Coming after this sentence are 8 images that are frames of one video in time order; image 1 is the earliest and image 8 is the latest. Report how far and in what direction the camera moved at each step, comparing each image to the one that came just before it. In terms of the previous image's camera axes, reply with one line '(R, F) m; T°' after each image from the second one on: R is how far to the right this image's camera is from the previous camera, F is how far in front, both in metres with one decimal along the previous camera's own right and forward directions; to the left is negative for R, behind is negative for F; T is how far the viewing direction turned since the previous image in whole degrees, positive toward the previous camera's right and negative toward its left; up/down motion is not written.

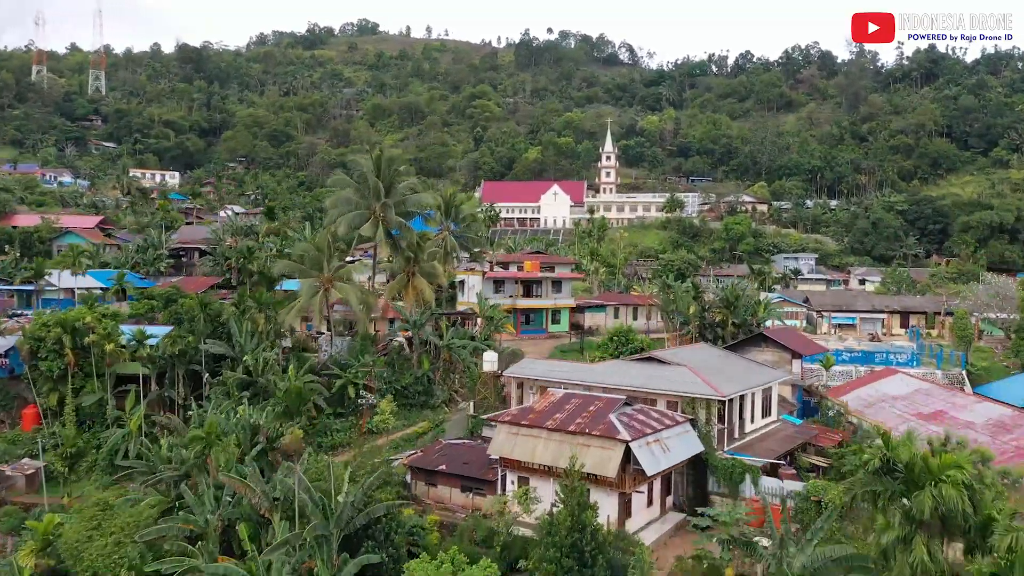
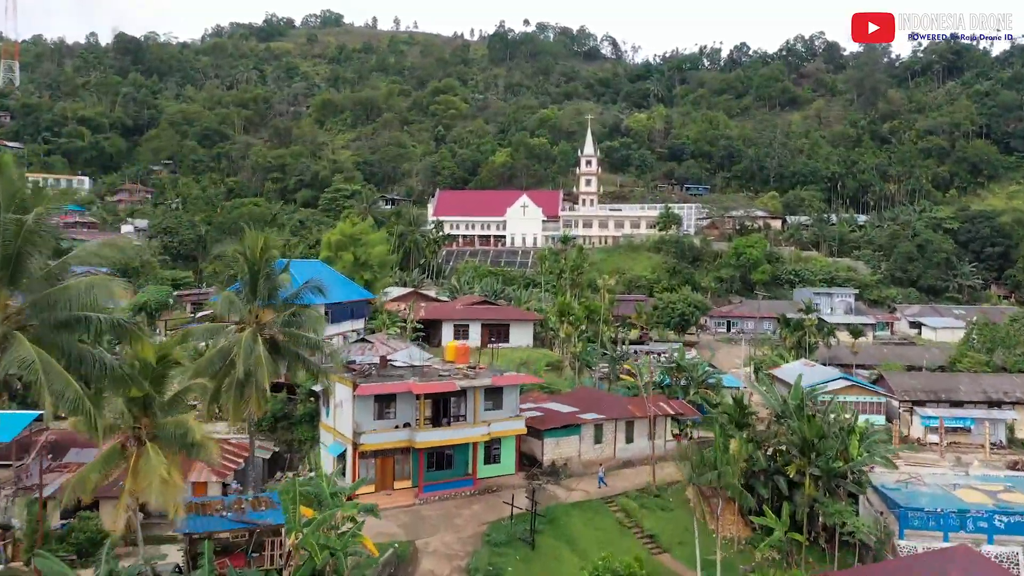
(+1.7, +15.2) m; +1°
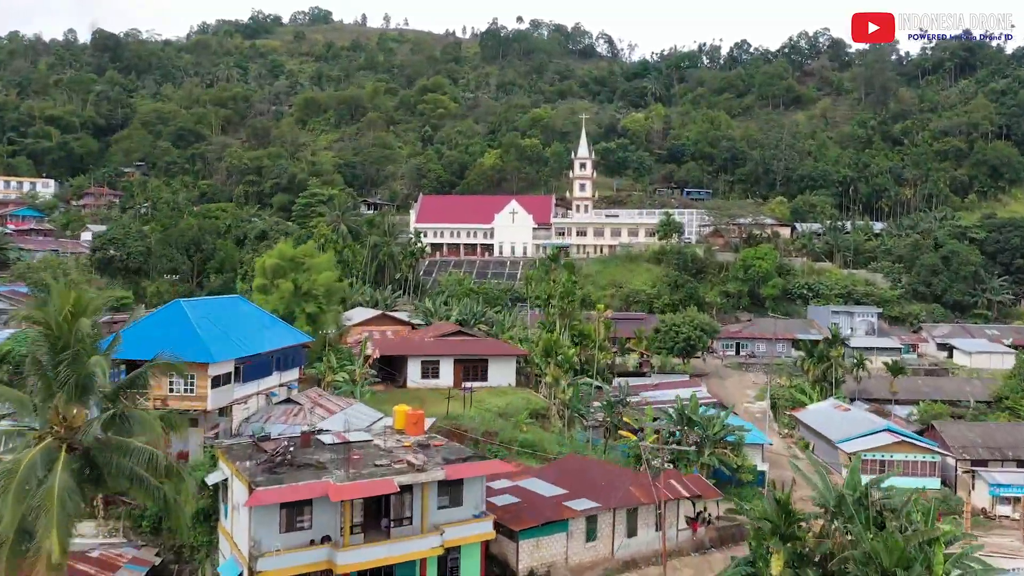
(+0.5, +5.2) m; 0°
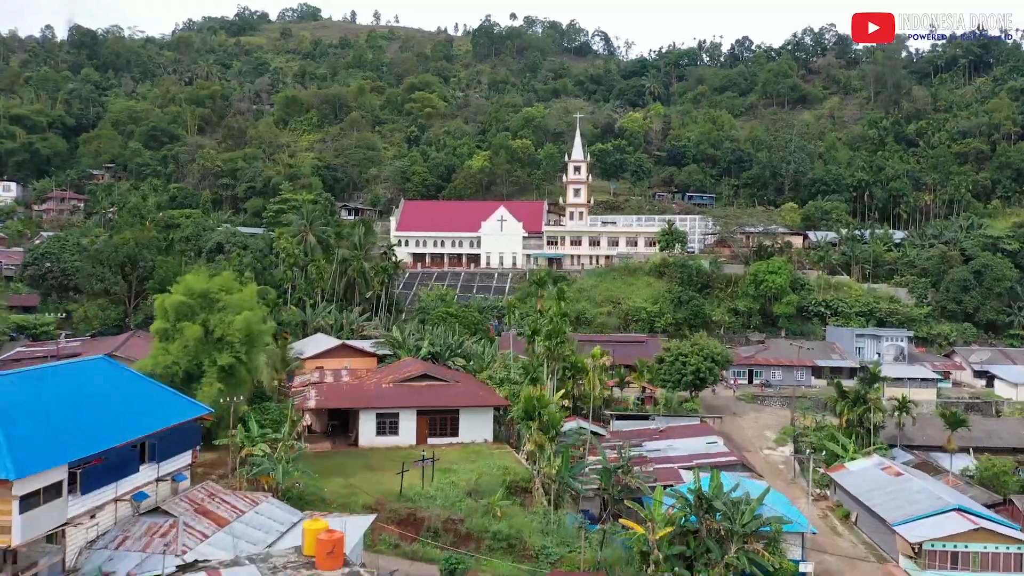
(+0.5, +5.2) m; 0°
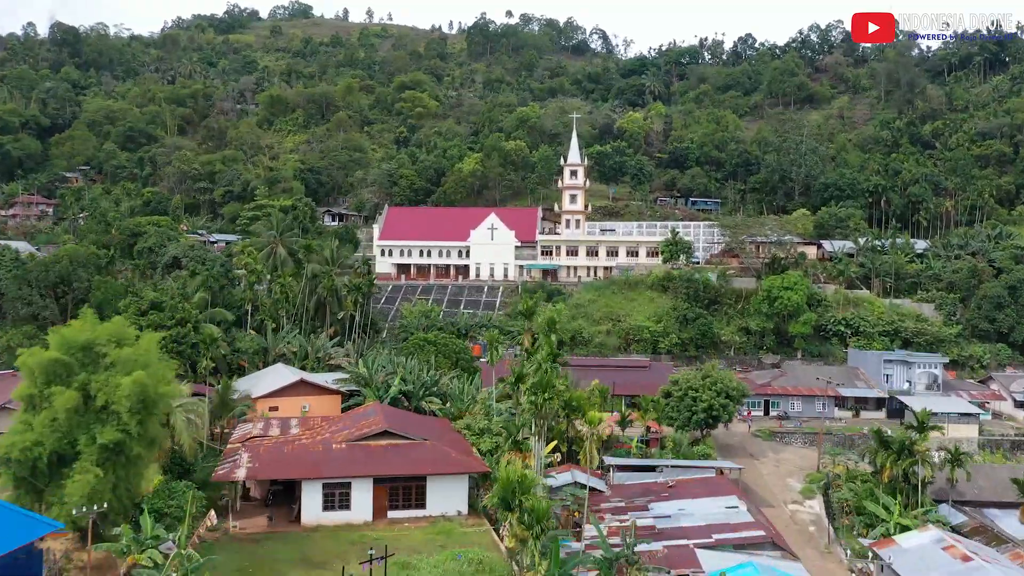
(+0.4, +4.3) m; 0°
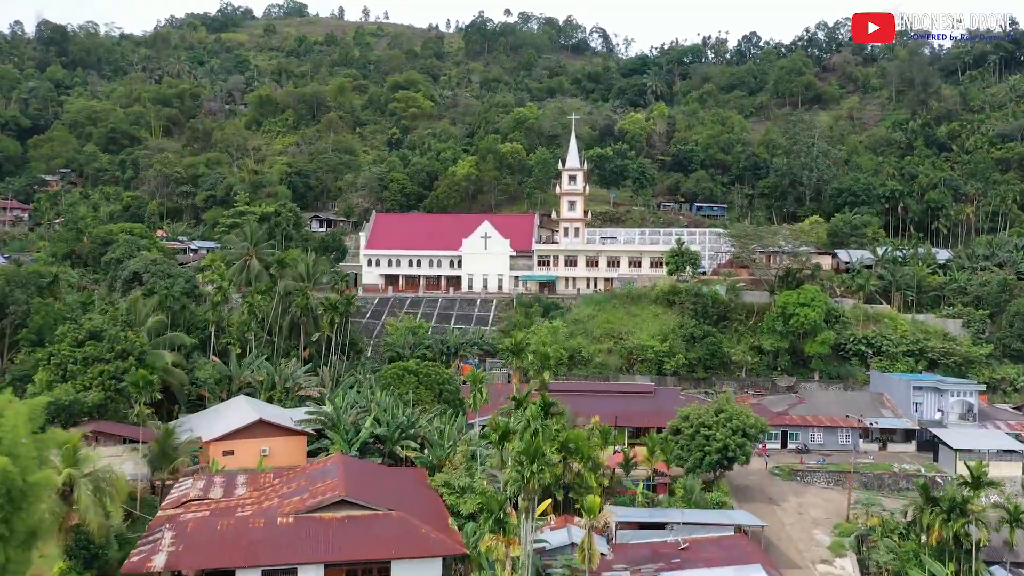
(+0.3, +3.4) m; 0°
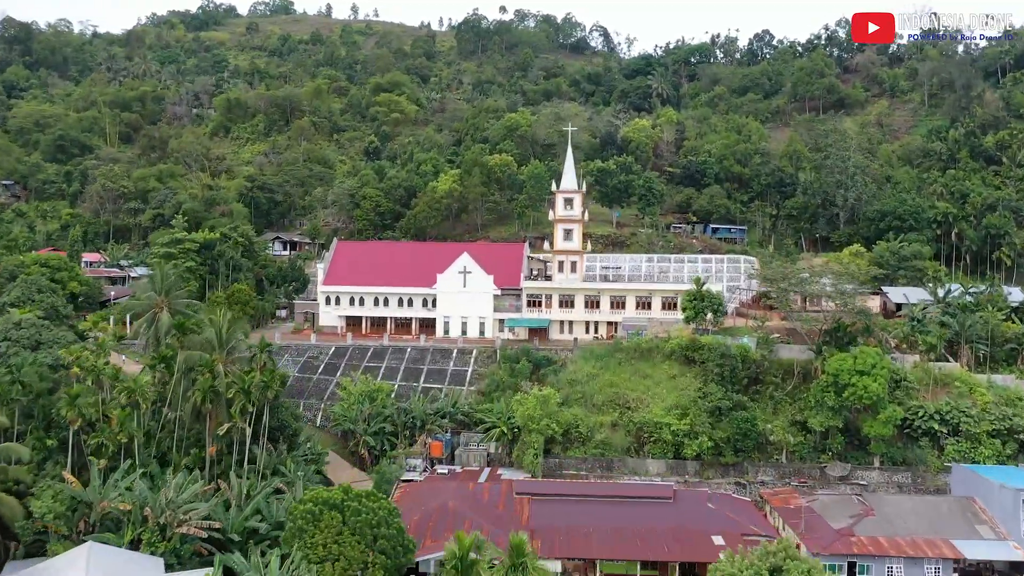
(+0.7, +8.6) m; 0°
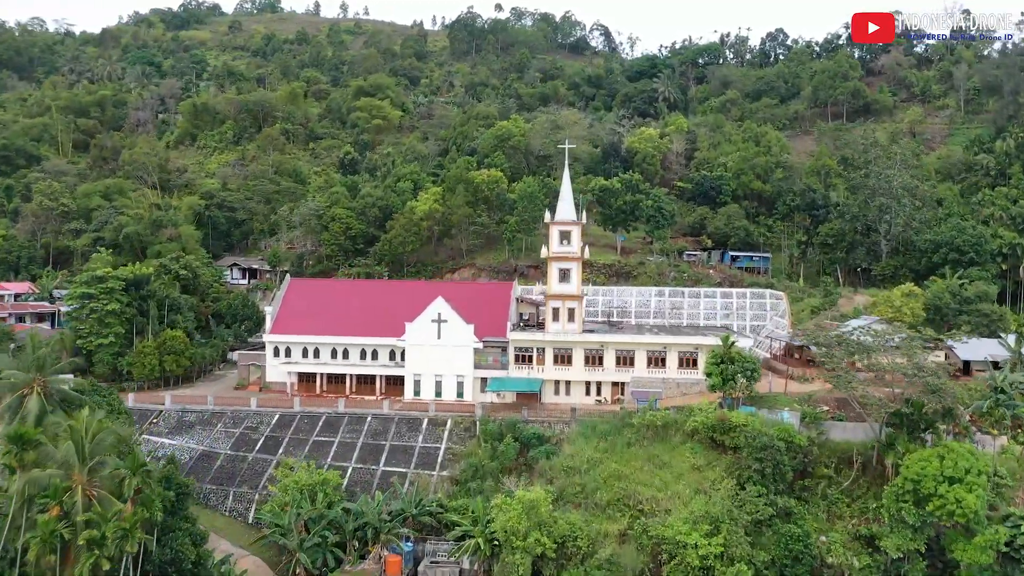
(+0.6, +7.7) m; 0°
